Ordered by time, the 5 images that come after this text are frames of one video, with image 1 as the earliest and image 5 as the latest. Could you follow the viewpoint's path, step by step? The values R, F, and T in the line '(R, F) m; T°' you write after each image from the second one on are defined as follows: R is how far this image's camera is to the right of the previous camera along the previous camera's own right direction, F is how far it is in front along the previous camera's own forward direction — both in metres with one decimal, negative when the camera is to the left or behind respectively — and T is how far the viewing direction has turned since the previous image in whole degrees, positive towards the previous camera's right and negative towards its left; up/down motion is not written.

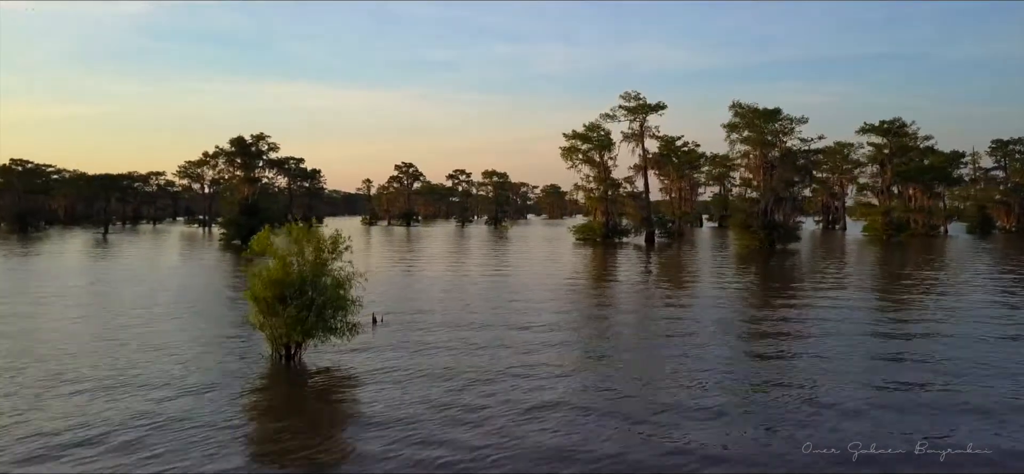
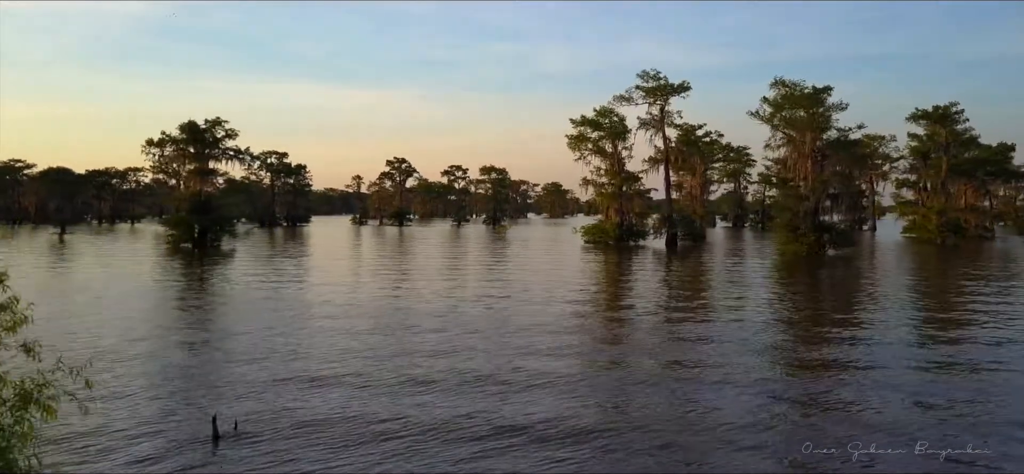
(+0.1, +4.3) m; 0°
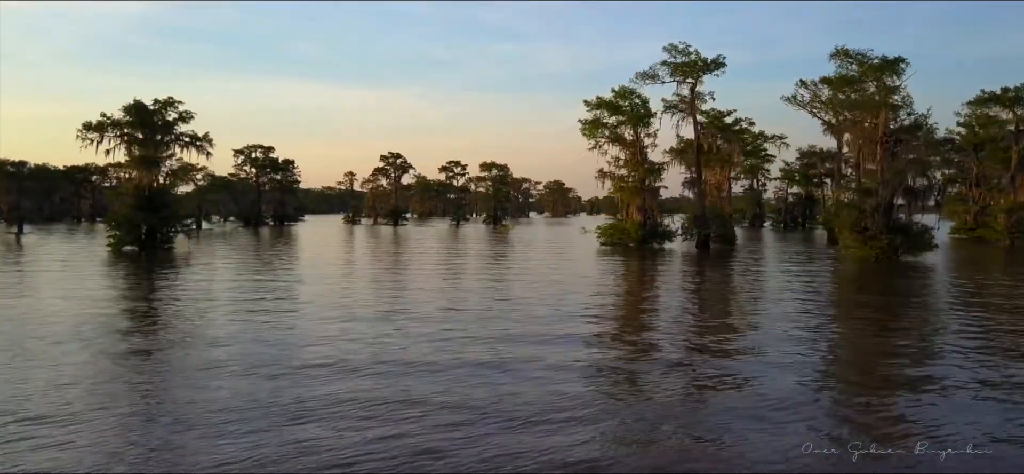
(-0.1, +3.8) m; 0°
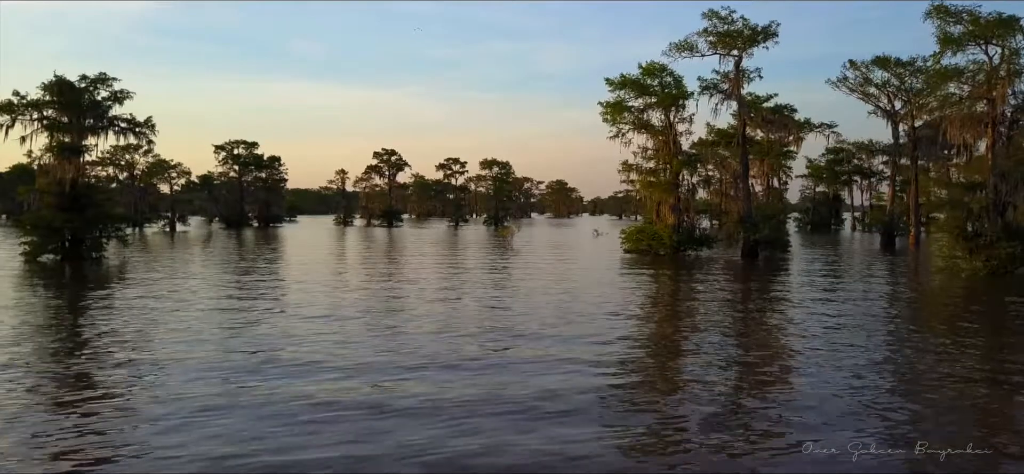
(-0.2, +3.8) m; 0°
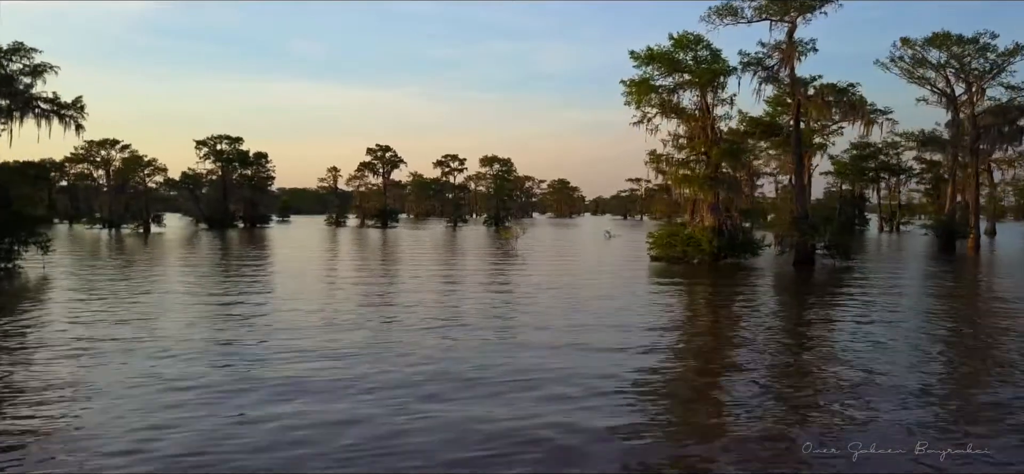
(-0.1, +3.1) m; 0°
